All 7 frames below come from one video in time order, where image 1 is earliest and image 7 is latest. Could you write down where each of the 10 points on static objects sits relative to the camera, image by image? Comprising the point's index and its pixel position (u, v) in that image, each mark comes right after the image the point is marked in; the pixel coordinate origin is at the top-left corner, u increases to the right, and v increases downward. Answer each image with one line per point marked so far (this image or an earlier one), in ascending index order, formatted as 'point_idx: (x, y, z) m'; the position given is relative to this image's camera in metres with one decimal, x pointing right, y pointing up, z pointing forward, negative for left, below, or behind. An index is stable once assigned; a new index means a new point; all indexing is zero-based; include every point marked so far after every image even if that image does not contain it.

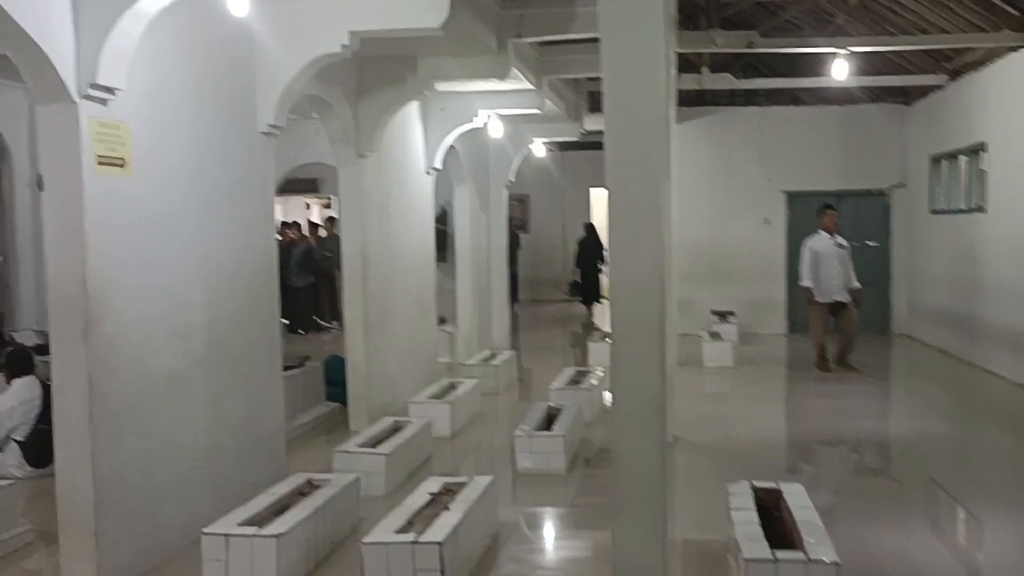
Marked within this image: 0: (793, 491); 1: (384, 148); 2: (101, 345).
0: (+1.3, -0.9, +4.6) m
1: (-1.1, +1.2, +8.4) m
2: (-1.8, -0.2, +4.2) m
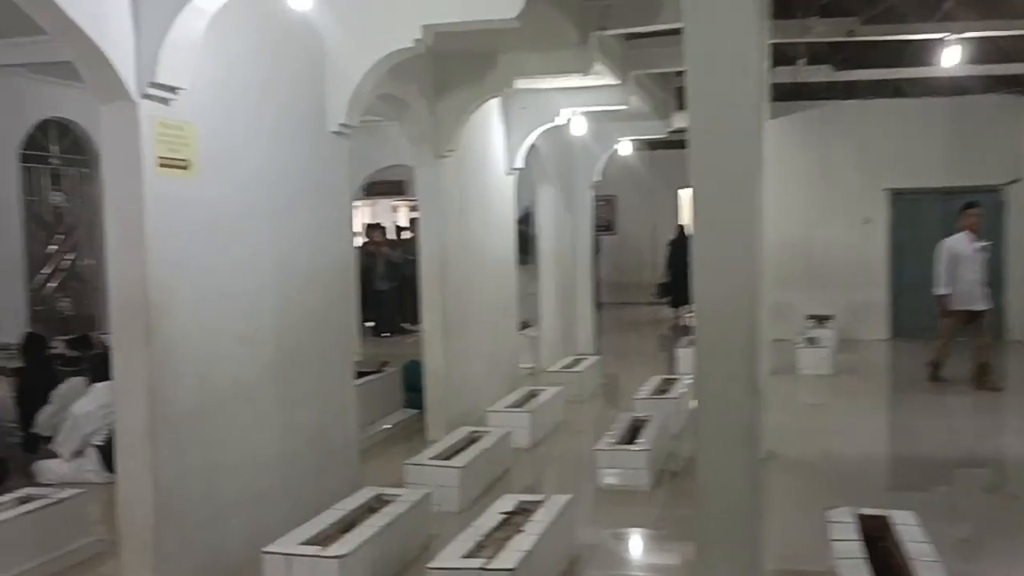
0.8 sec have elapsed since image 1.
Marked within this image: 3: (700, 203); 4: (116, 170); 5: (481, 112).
0: (+1.7, -1.0, +4.1) m
1: (-0.4, +1.2, +8.1) m
2: (-1.5, -0.3, +4.1) m
3: (+0.7, +0.3, +3.5) m
4: (-1.6, +0.5, +4.0) m
5: (-0.3, +1.6, +8.6) m
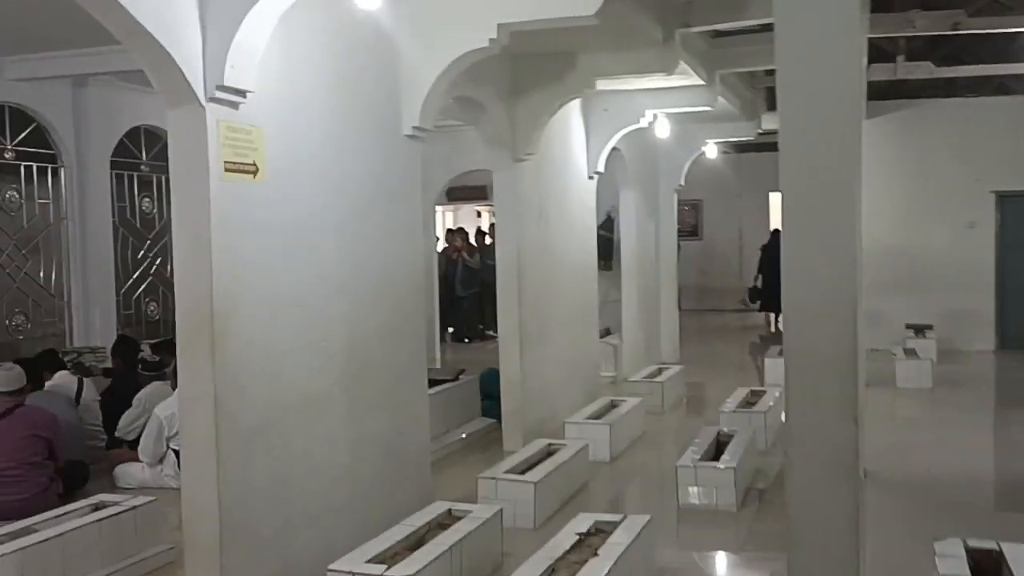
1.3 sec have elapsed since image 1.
0: (+1.9, -1.0, +3.8) m
1: (+0.3, +1.1, +7.9) m
2: (-1.2, -0.3, +4.0) m
3: (+0.9, +0.3, +3.2) m
4: (-1.3, +0.4, +3.9) m
5: (+0.4, +1.5, +8.4) m
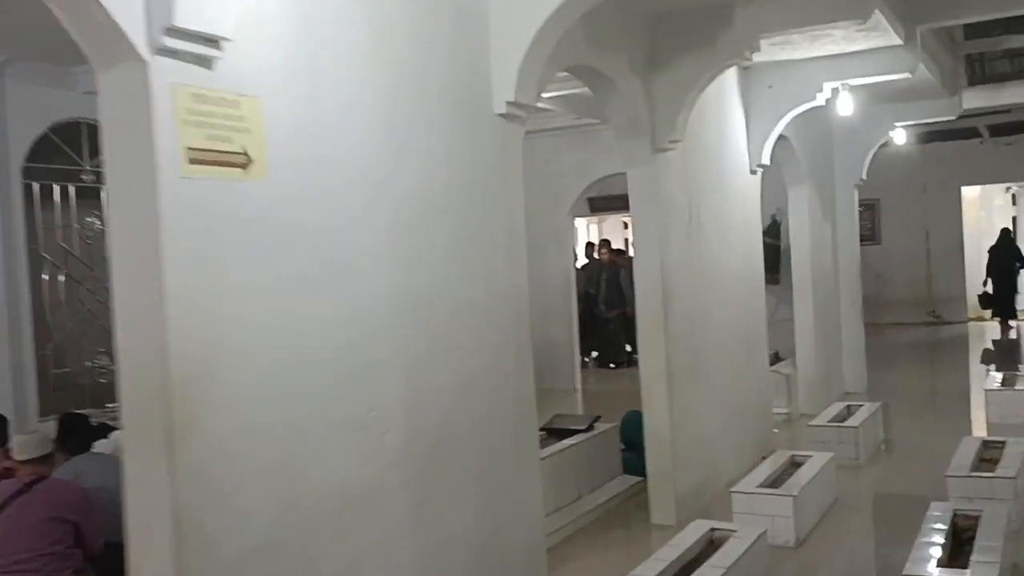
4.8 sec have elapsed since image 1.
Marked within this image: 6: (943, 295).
0: (+2.2, -1.1, +1.9) m
1: (+1.2, +1.0, +6.3) m
2: (-0.8, -0.4, +2.6) m
3: (+1.1, +0.2, +1.5) m
4: (-1.0, +0.3, +2.5) m
5: (+1.4, +1.4, +6.7) m
6: (+7.5, -0.1, +17.0) m
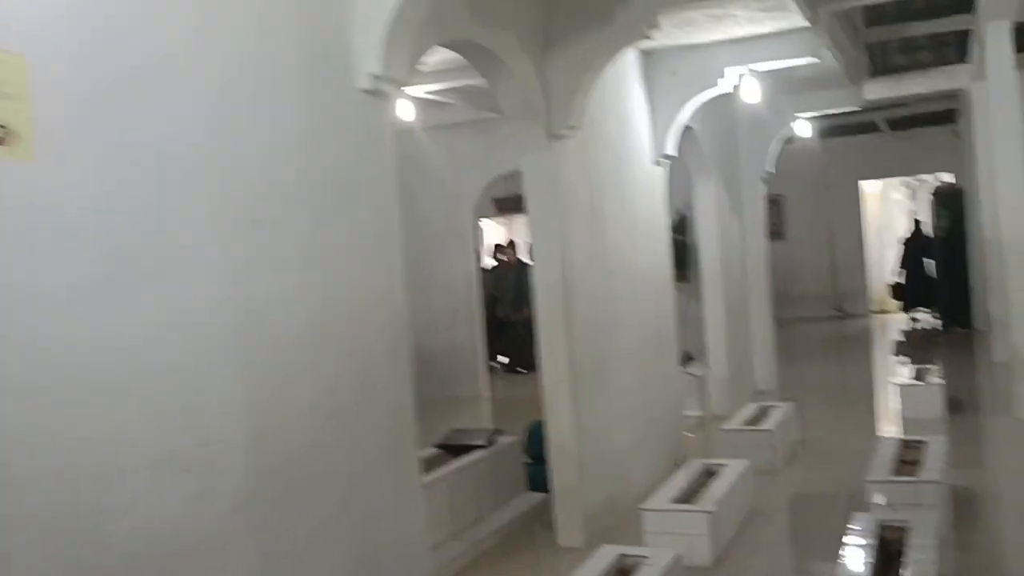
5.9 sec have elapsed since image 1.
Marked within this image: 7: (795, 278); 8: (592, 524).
0: (+2.0, -1.0, +1.5) m
1: (+0.5, +1.0, +5.8) m
2: (-1.1, -0.5, +1.9) m
3: (+0.9, +0.2, +1.0) m
4: (-1.3, +0.3, +1.9) m
5: (+0.7, +1.4, +6.3) m
6: (+5.9, 0.0, +17.1) m
7: (+5.0, +0.2, +17.4) m
8: (+0.5, -1.3, +5.3) m
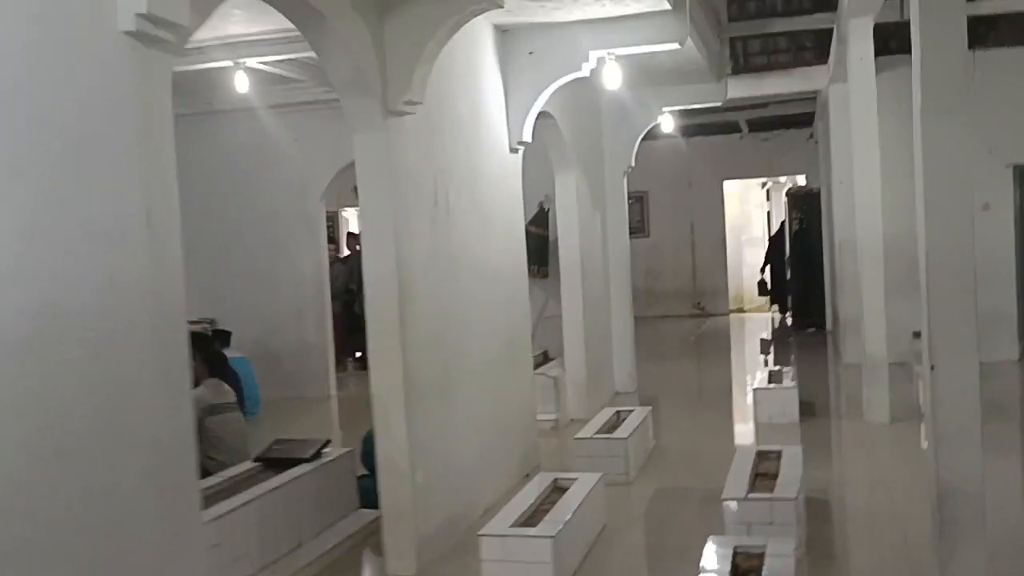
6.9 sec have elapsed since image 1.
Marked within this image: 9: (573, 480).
0: (+1.6, -1.1, +1.2) m
1: (-0.4, +1.0, +5.2) m
2: (-1.5, -0.5, +1.2) m
3: (+0.6, +0.2, +0.6) m
4: (-1.7, +0.3, +1.1) m
5: (-0.3, +1.4, +5.7) m
6: (+3.4, 0.0, +17.1) m
7: (+2.6, +0.2, +17.4) m
8: (-0.4, -1.3, +4.7) m
9: (+0.3, -1.0, +5.3) m
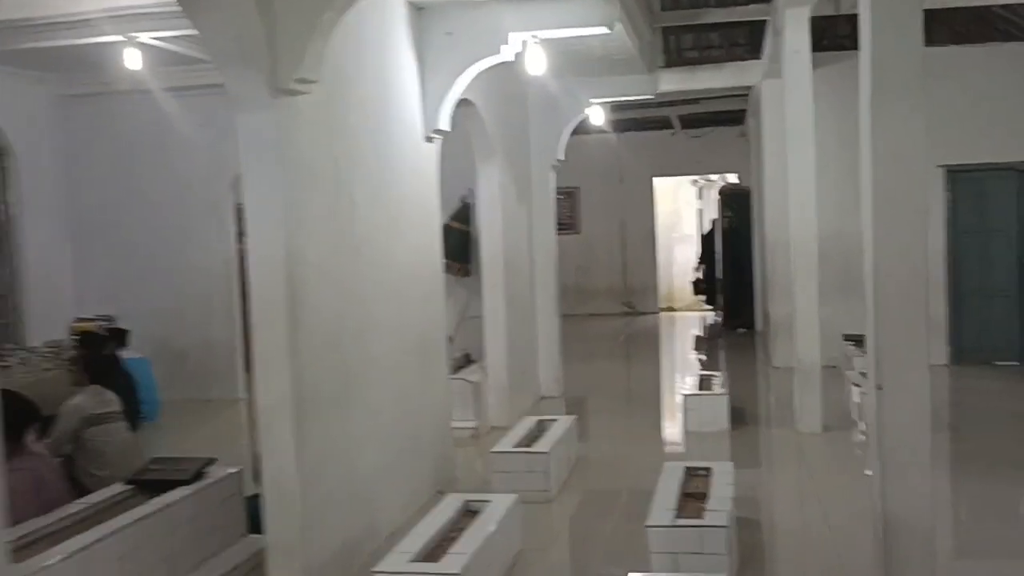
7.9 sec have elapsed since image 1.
0: (+1.5, -1.1, +0.8) m
1: (-0.8, +1.0, +4.7) m
2: (-1.7, -0.5, +0.6) m
3: (+0.5, +0.1, +0.1) m
4: (-1.8, +0.3, +0.5) m
5: (-0.7, +1.4, +5.2) m
6: (+2.2, 0.0, +16.8) m
7: (+1.3, +0.3, +17.0) m
8: (-0.8, -1.3, +4.2) m
9: (-0.1, -1.0, +4.8) m
